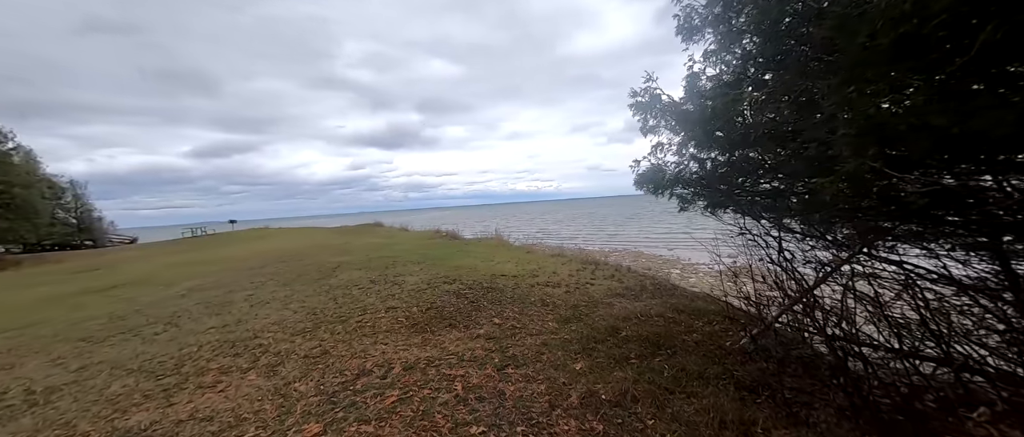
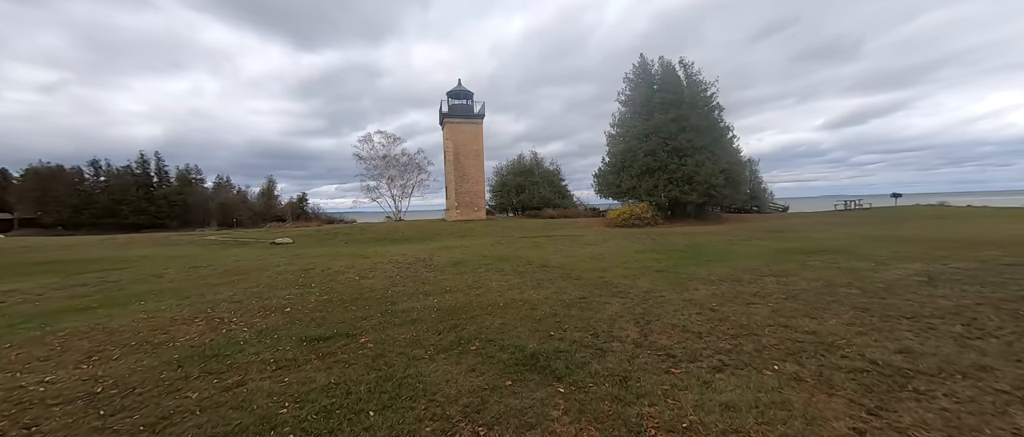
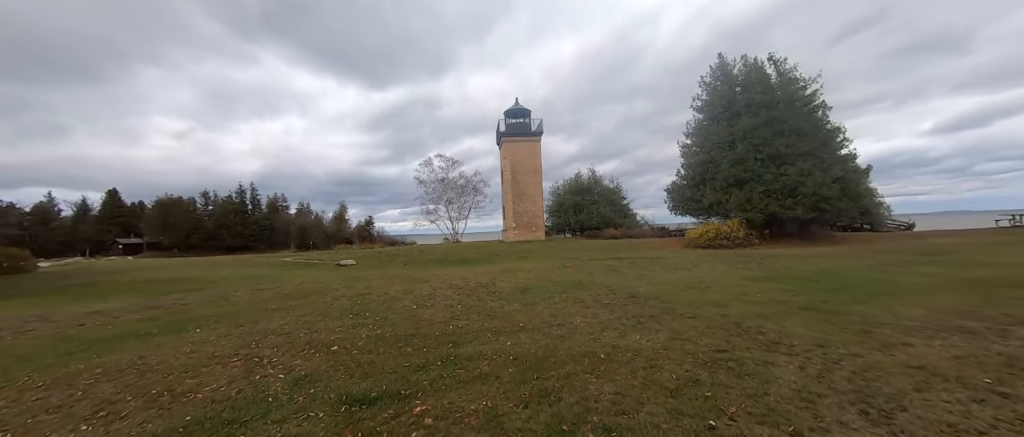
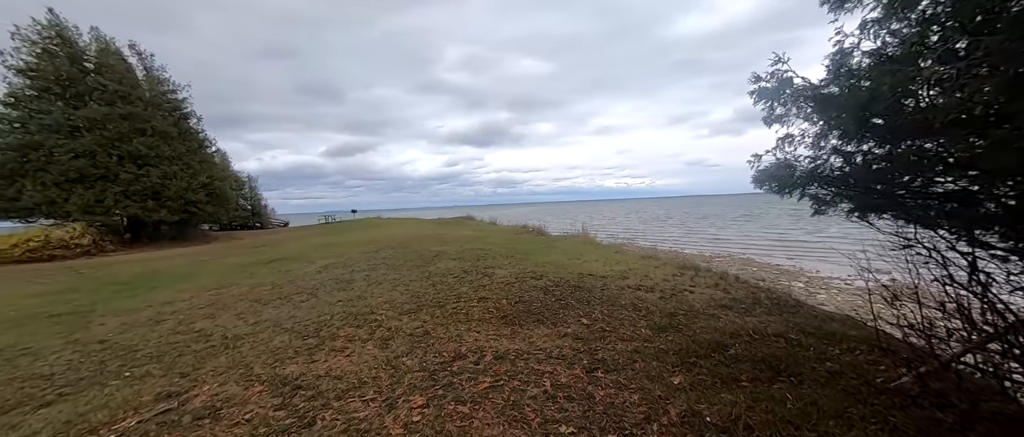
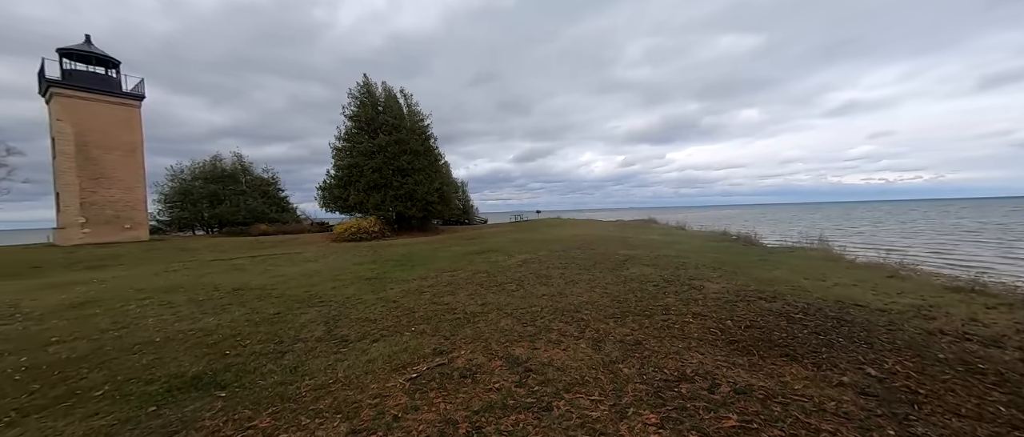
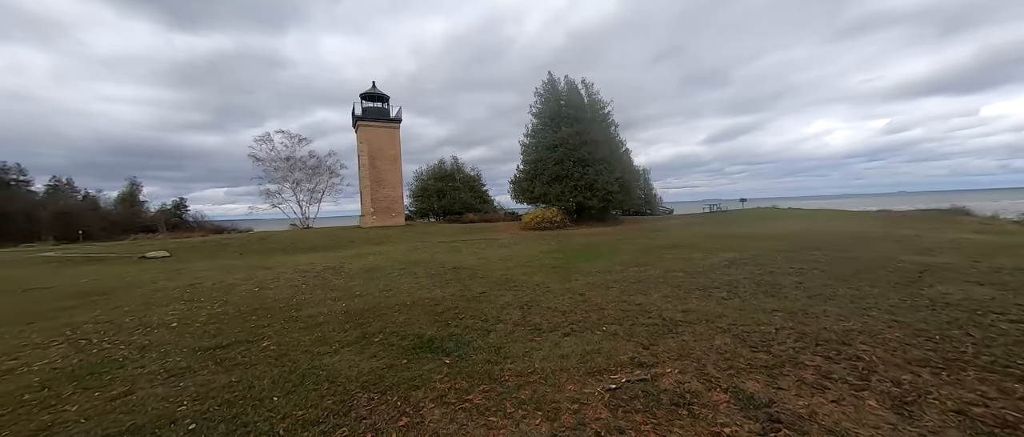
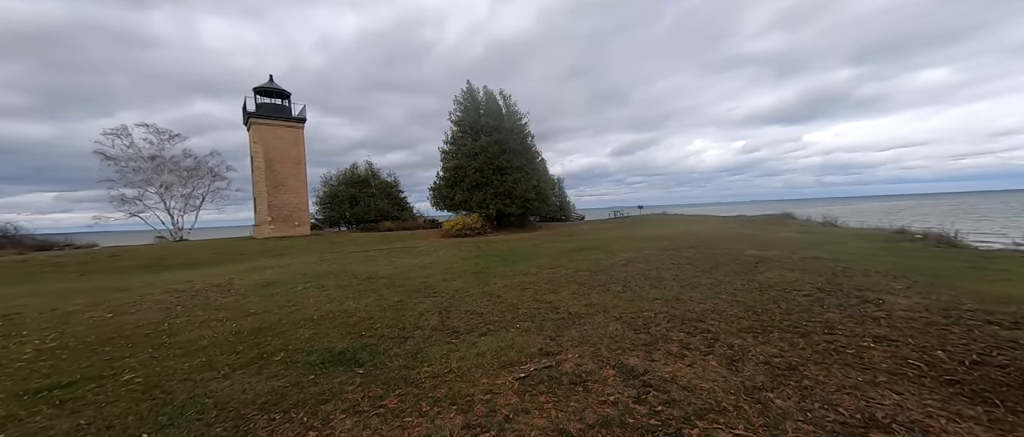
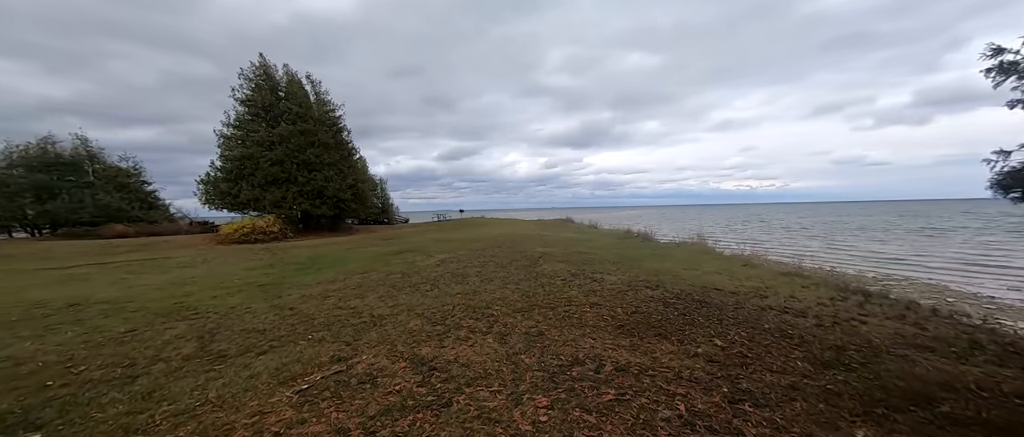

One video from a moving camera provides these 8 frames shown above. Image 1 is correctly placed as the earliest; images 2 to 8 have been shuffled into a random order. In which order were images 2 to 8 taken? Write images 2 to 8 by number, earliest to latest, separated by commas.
4, 8, 5, 7, 6, 2, 3
